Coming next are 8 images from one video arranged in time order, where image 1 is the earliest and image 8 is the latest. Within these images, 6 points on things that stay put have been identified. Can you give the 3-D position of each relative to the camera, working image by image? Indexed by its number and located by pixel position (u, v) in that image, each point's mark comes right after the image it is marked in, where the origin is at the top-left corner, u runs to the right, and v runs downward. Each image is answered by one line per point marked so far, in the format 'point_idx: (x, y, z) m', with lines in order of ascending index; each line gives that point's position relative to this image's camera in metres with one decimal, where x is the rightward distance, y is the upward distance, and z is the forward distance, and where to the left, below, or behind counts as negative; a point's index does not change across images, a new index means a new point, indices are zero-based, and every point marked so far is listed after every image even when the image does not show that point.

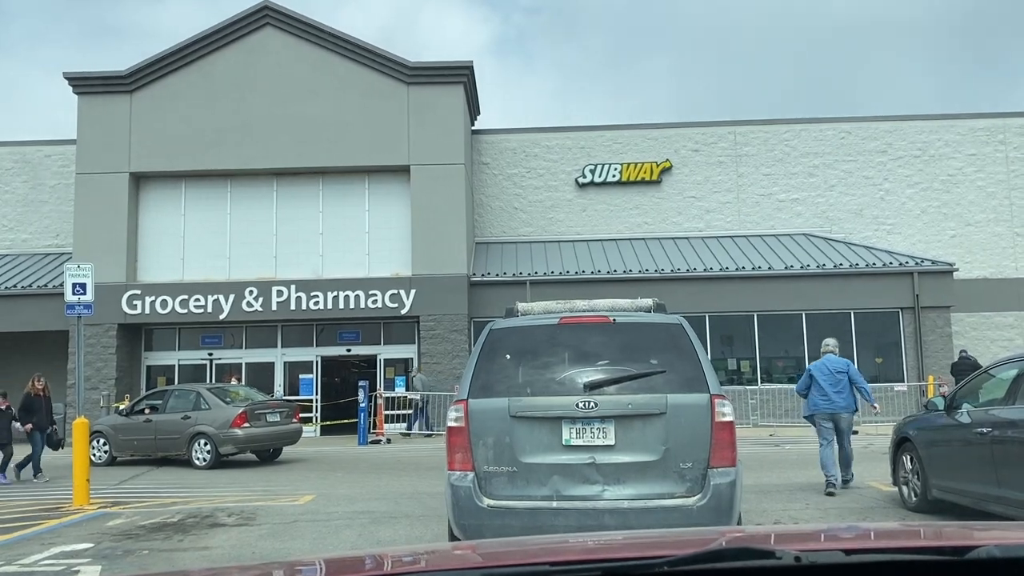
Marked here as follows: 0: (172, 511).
0: (-3.7, -2.5, +9.5) m
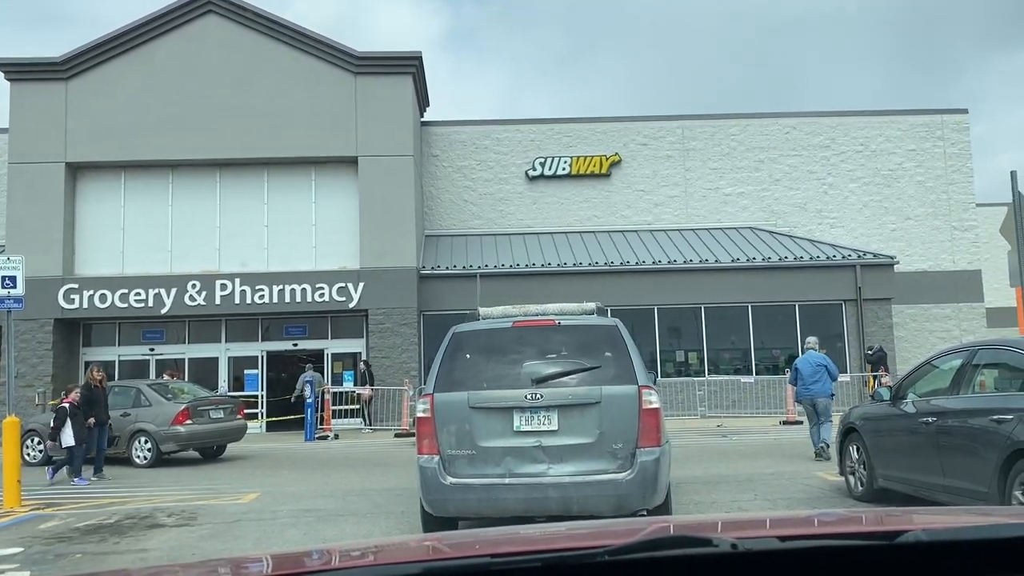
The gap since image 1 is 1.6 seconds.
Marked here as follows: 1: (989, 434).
0: (-4.3, -2.4, +9.2) m
1: (+3.6, -1.1, +6.5) m
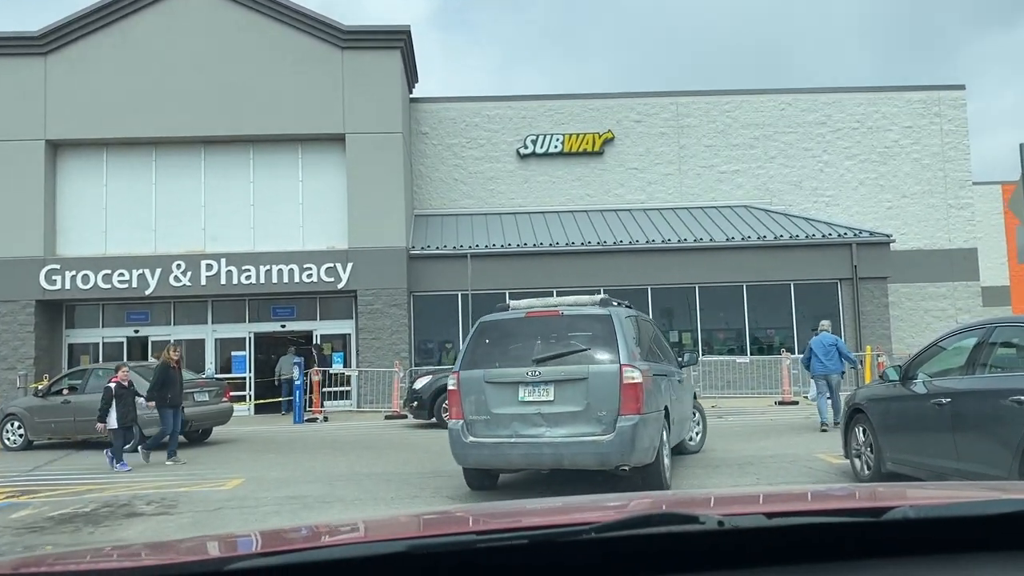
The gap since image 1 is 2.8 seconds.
0: (-4.3, -2.2, +8.8) m
1: (+3.5, -0.9, +6.2) m
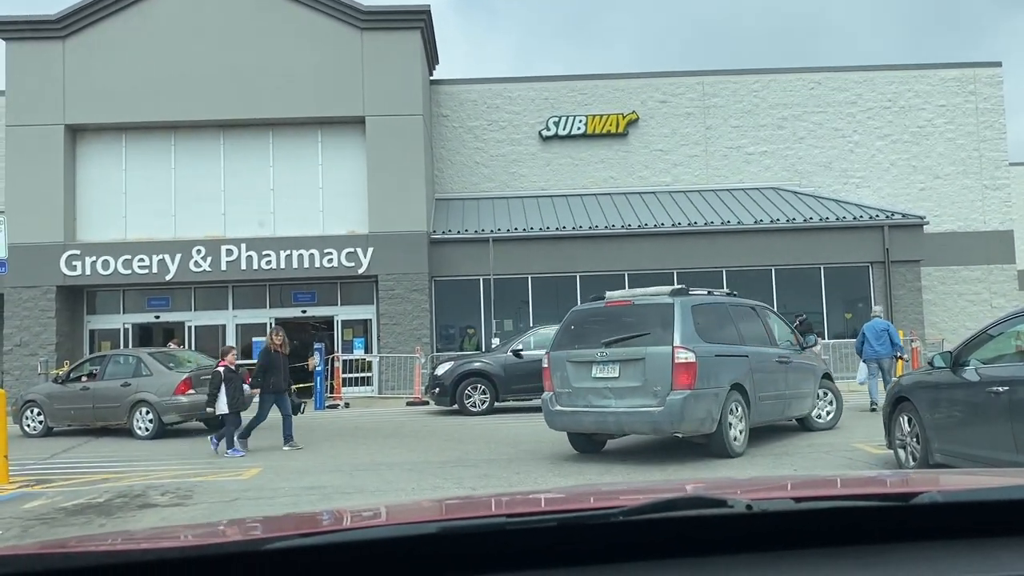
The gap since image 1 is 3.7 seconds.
0: (-4.1, -2.0, +8.6) m
1: (+3.7, -0.8, +5.8) m
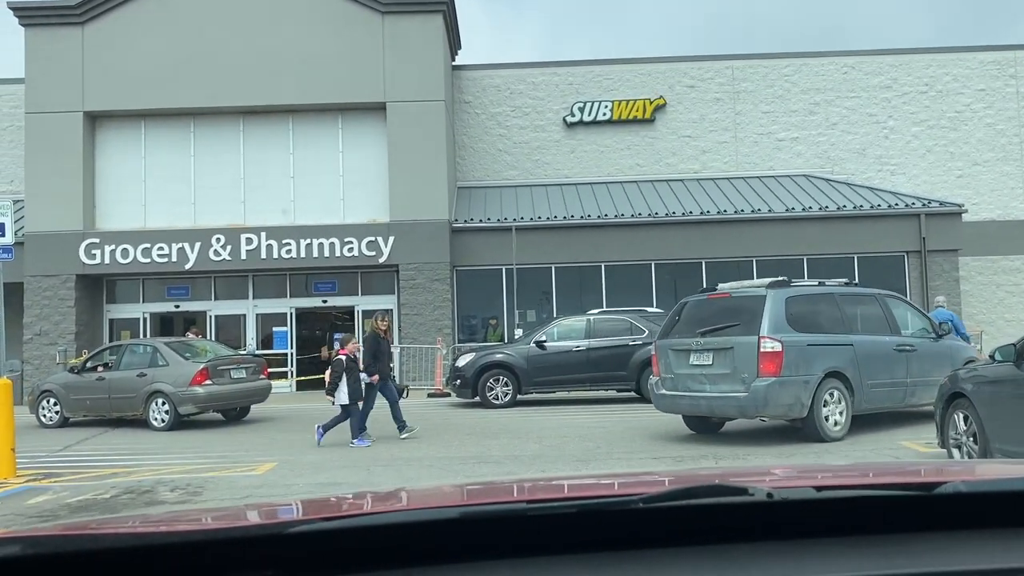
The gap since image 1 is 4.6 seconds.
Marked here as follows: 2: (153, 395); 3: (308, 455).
0: (-3.8, -1.9, +8.3) m
1: (+3.9, -0.7, +5.3) m
2: (-5.7, -1.7, +13.8) m
3: (-2.4, -2.0, +10.3) m
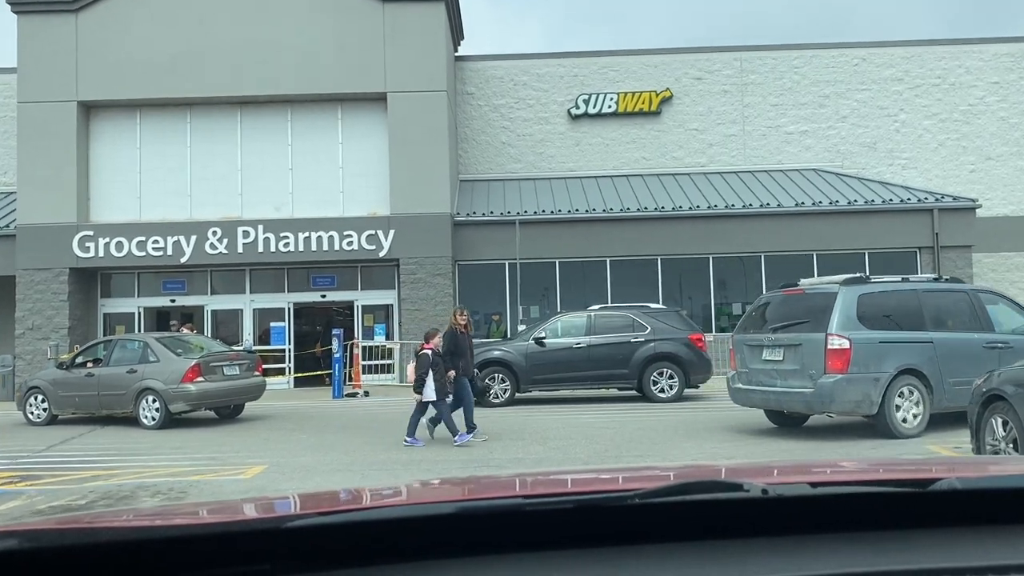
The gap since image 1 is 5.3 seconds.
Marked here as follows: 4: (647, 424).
0: (-3.8, -1.8, +7.8) m
1: (+3.9, -0.7, +4.8) m
2: (-5.6, -1.6, +13.3) m
3: (-2.4, -1.9, +9.8) m
4: (+1.9, -1.9, +12.3) m
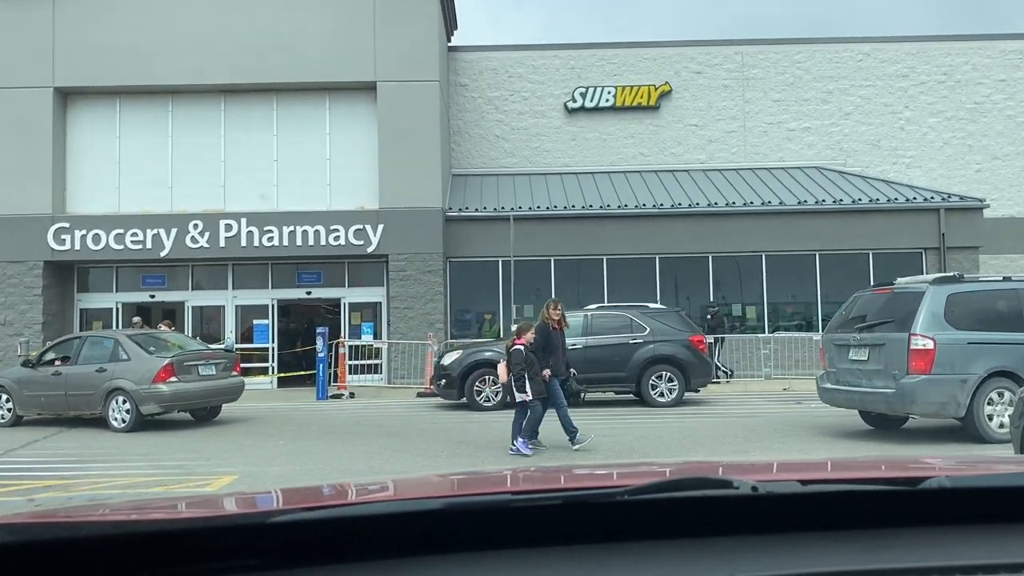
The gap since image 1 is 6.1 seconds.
0: (-3.9, -1.7, +7.0) m
1: (+3.9, -0.7, +4.1) m
2: (-5.7, -1.5, +12.5) m
3: (-2.5, -1.8, +9.1) m
4: (+1.8, -1.9, +11.6) m
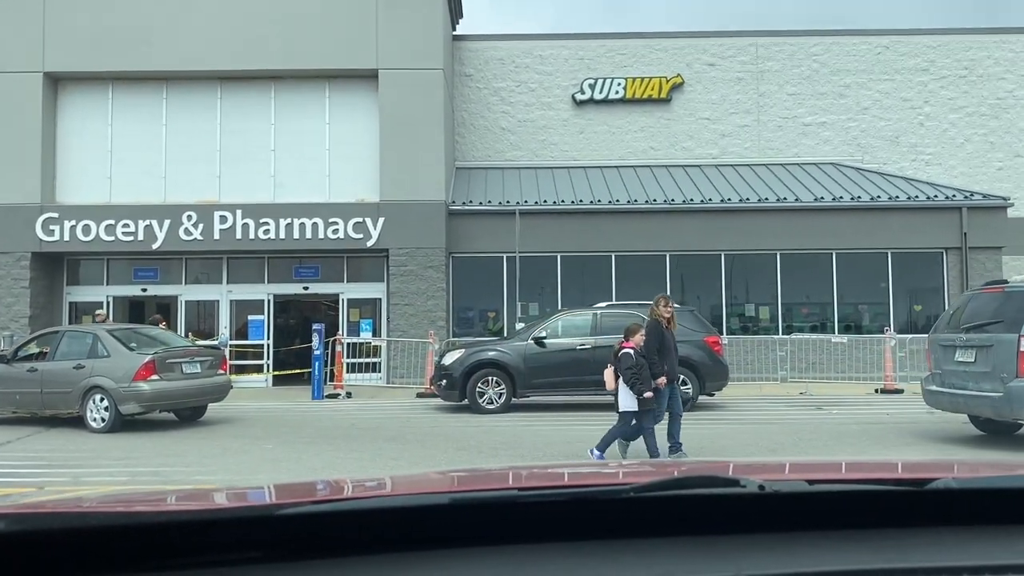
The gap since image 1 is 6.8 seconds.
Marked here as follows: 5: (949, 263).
0: (-3.9, -1.7, +6.3) m
1: (+3.9, -0.7, +3.3) m
2: (-5.7, -1.4, +11.8) m
3: (-2.4, -1.8, +8.3) m
4: (+1.9, -1.9, +10.9) m
5: (+9.9, +0.5, +19.7) m
